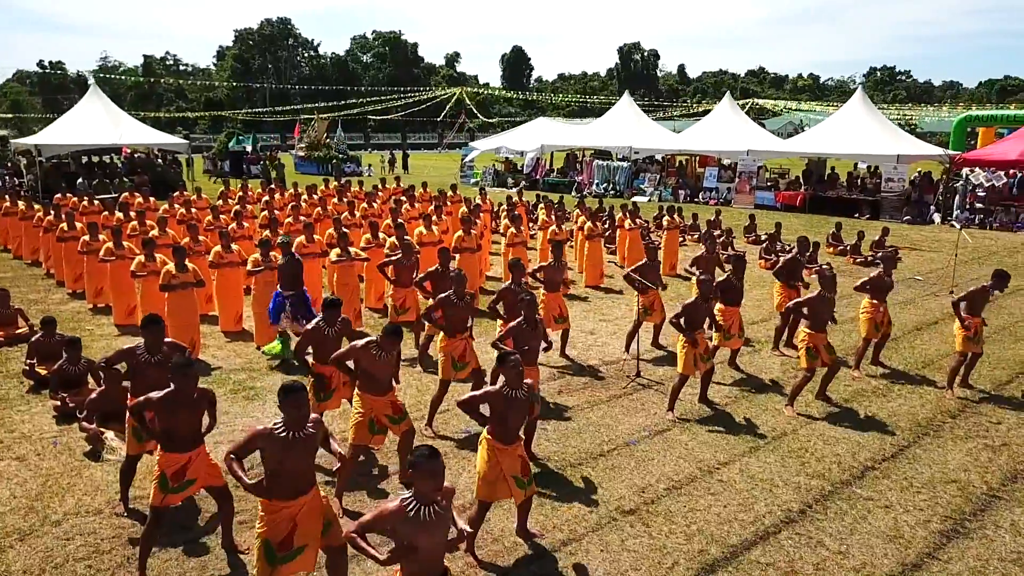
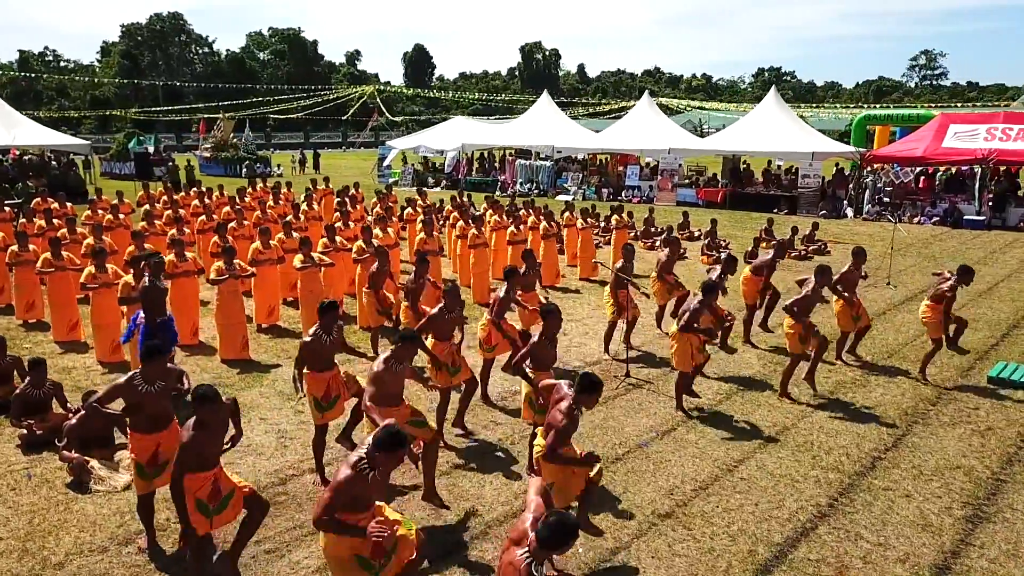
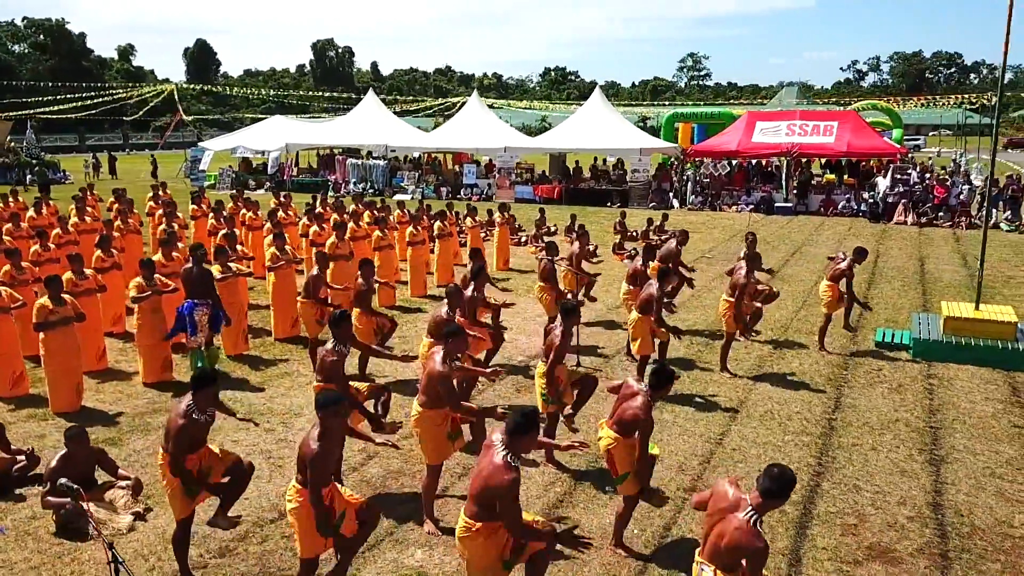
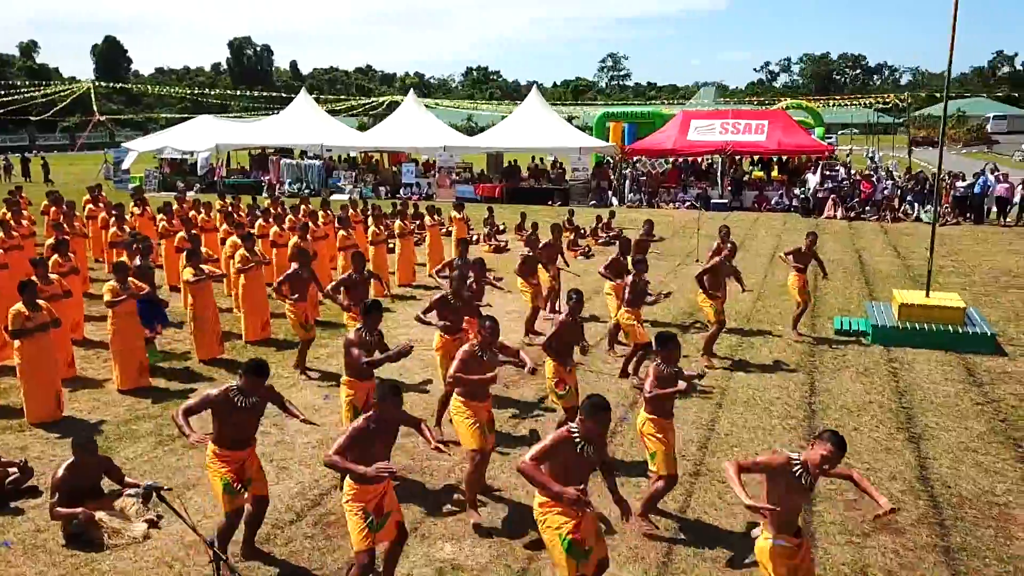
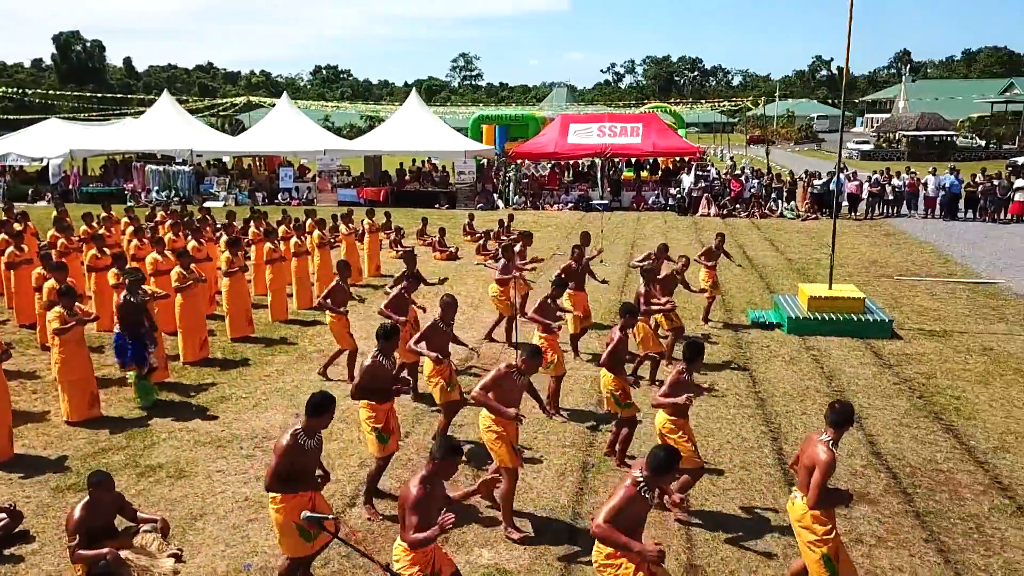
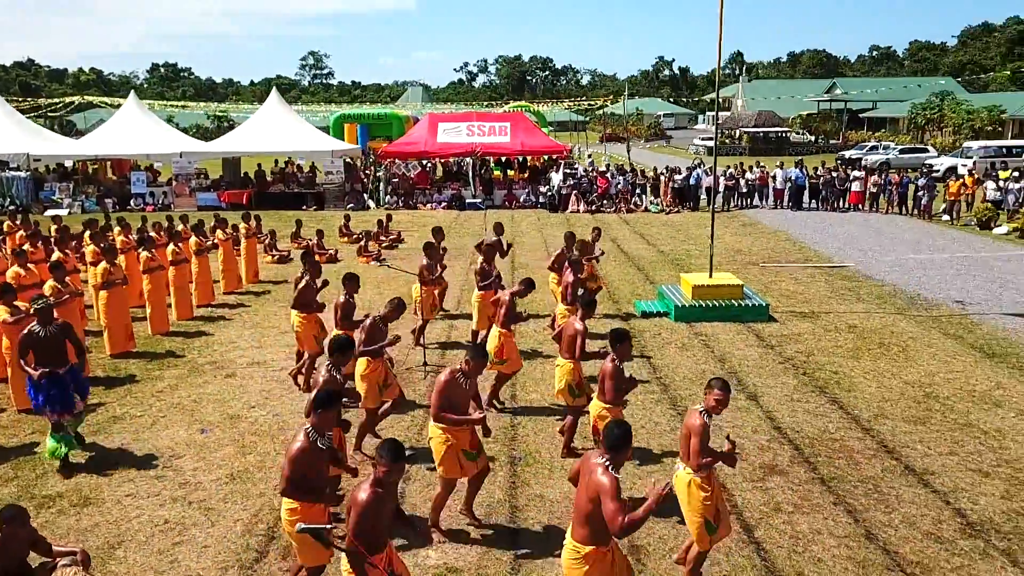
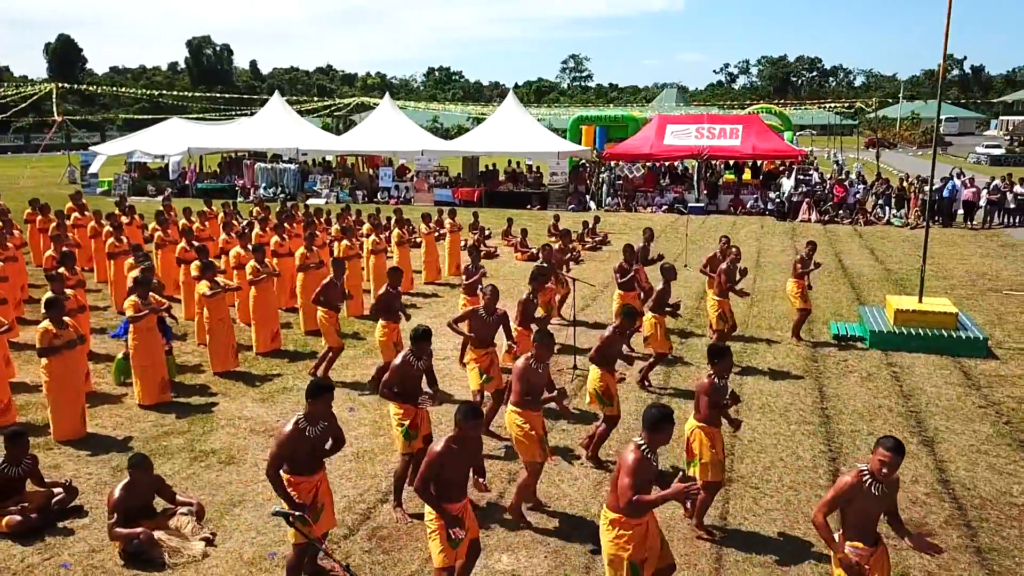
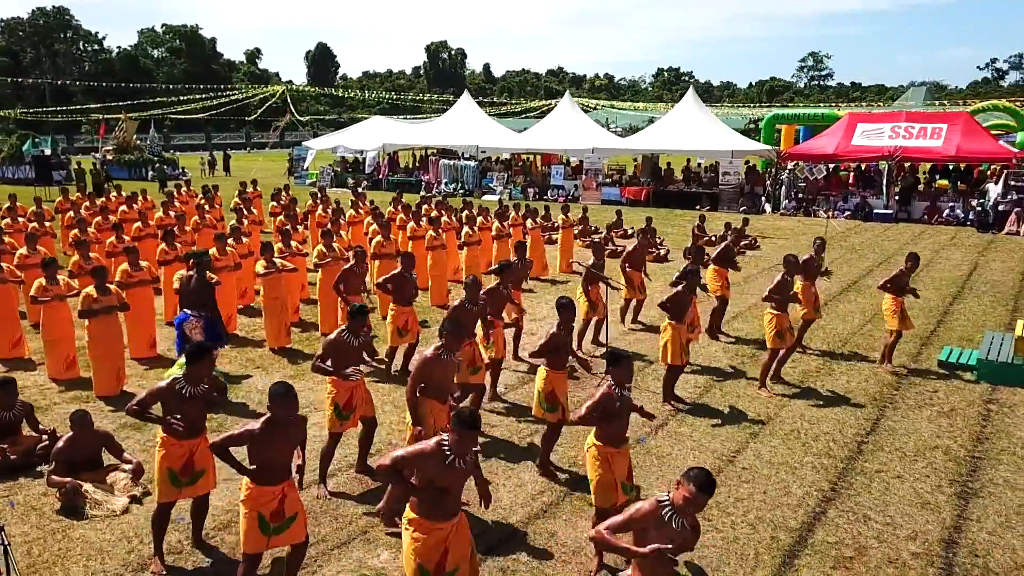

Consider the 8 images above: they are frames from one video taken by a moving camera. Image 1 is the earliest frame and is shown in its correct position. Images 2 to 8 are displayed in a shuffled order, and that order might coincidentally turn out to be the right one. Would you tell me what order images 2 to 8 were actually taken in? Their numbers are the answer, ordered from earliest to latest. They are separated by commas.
2, 8, 3, 4, 7, 5, 6
